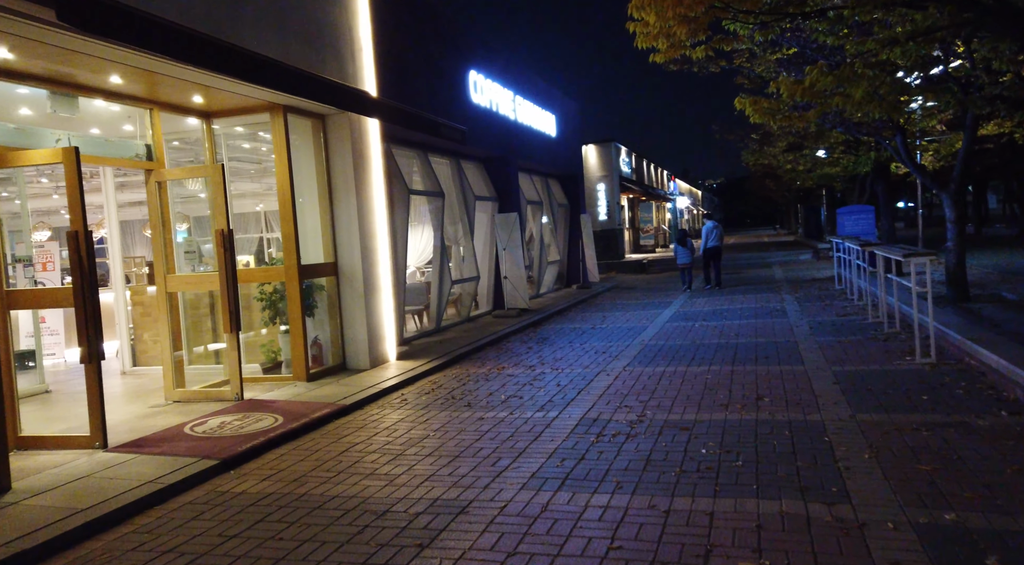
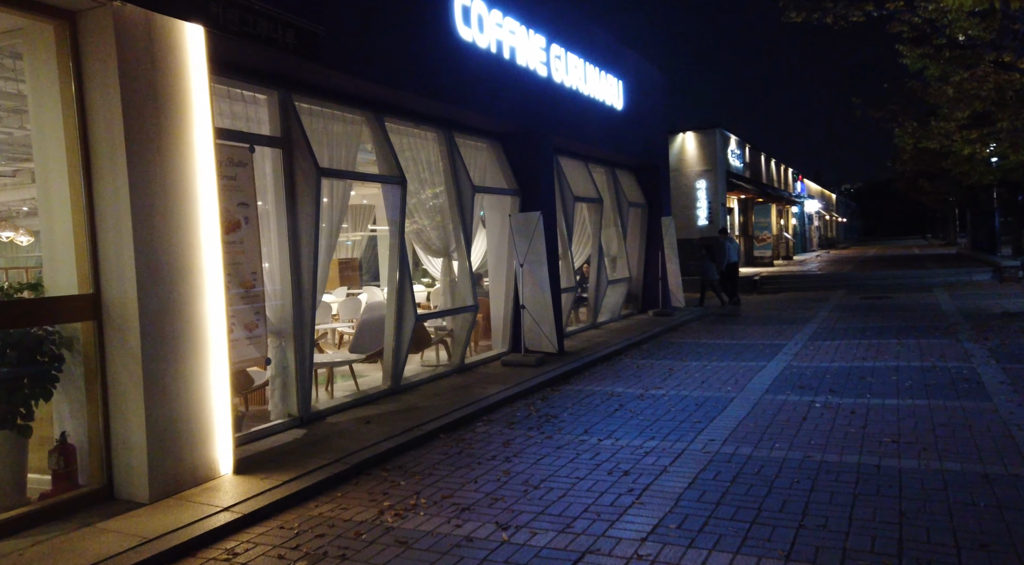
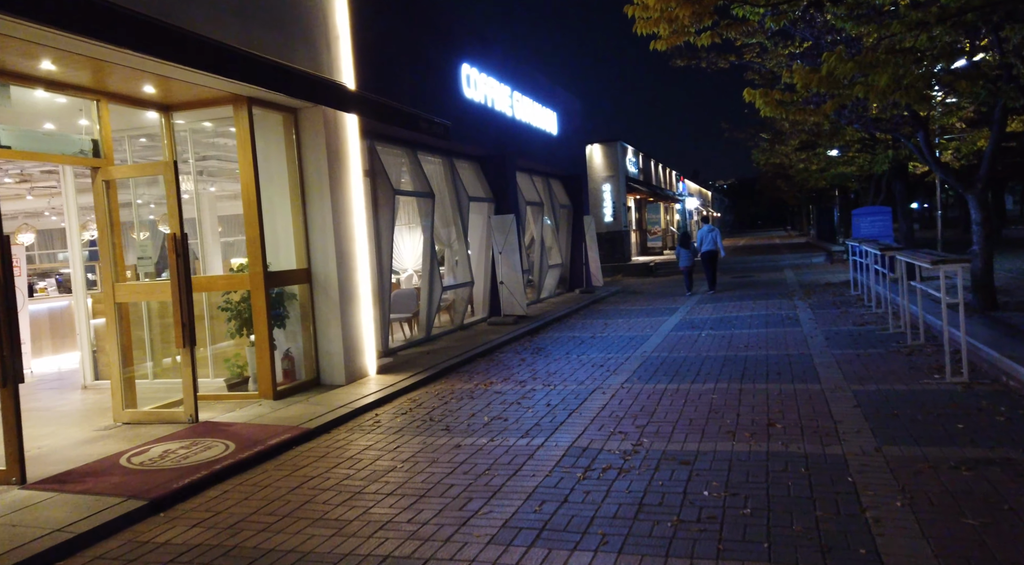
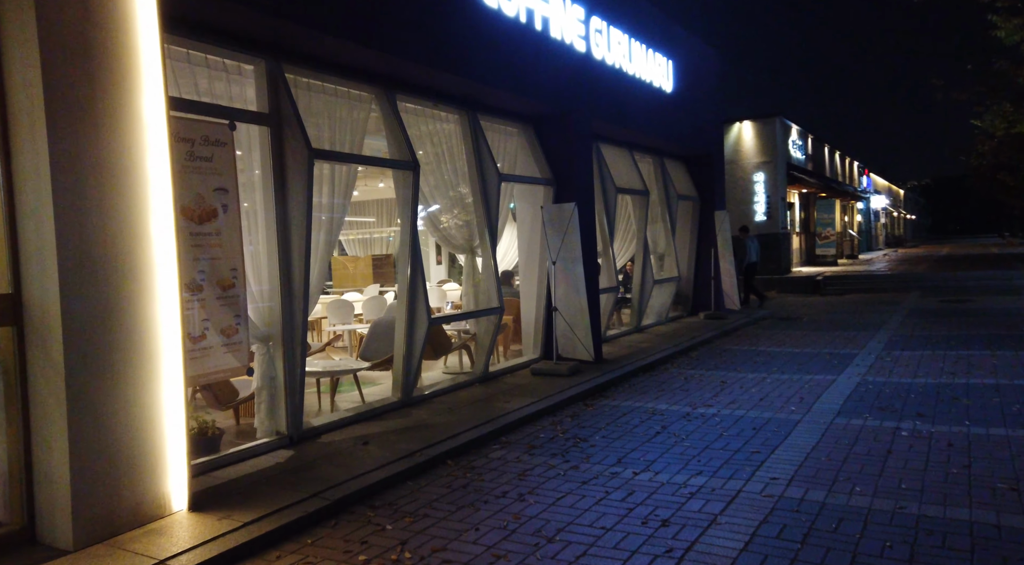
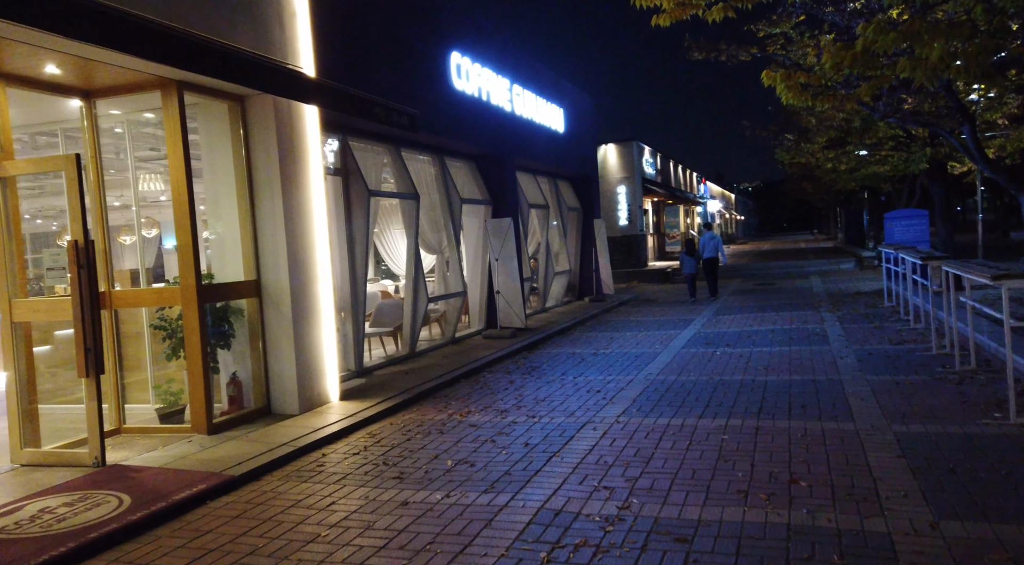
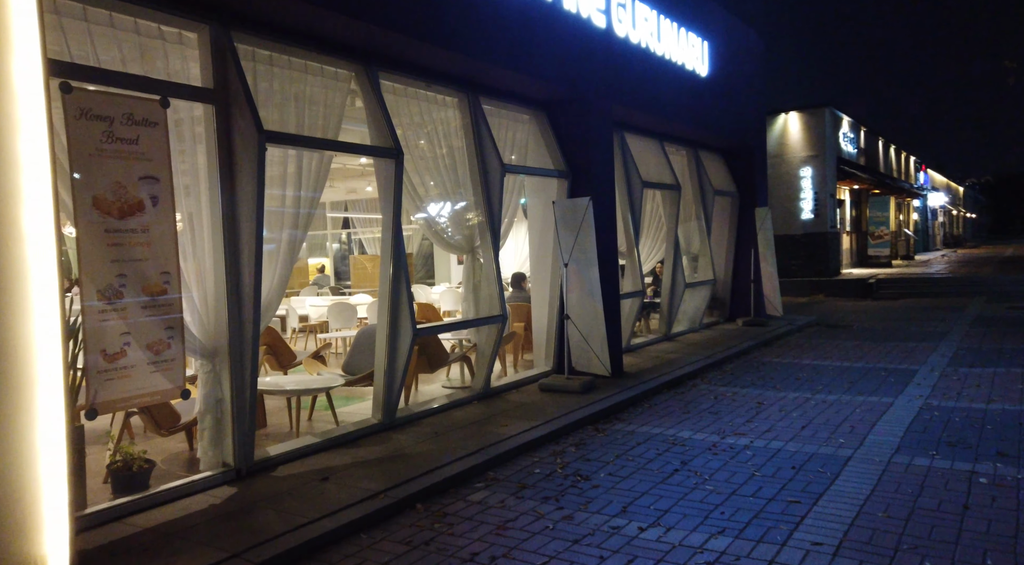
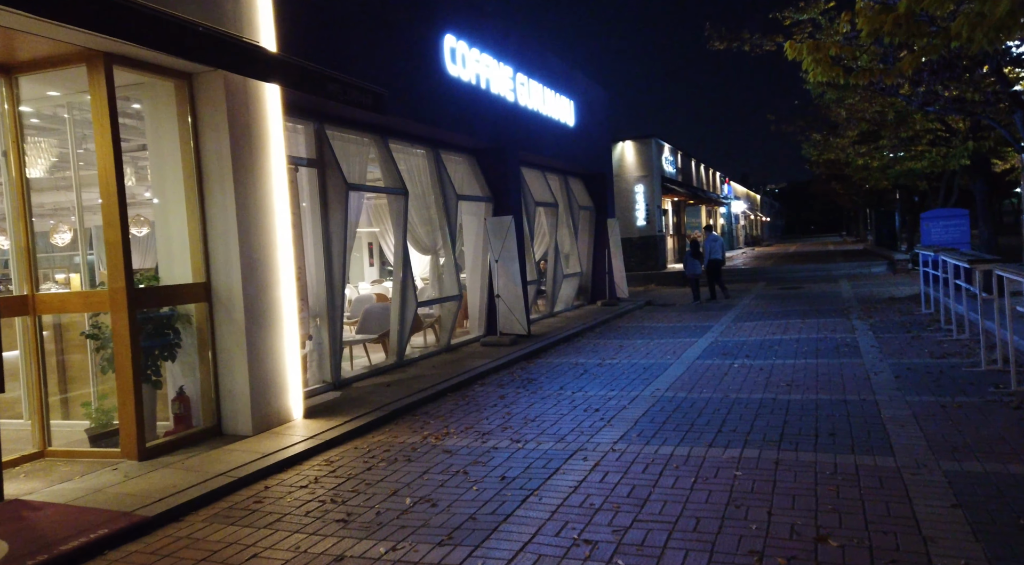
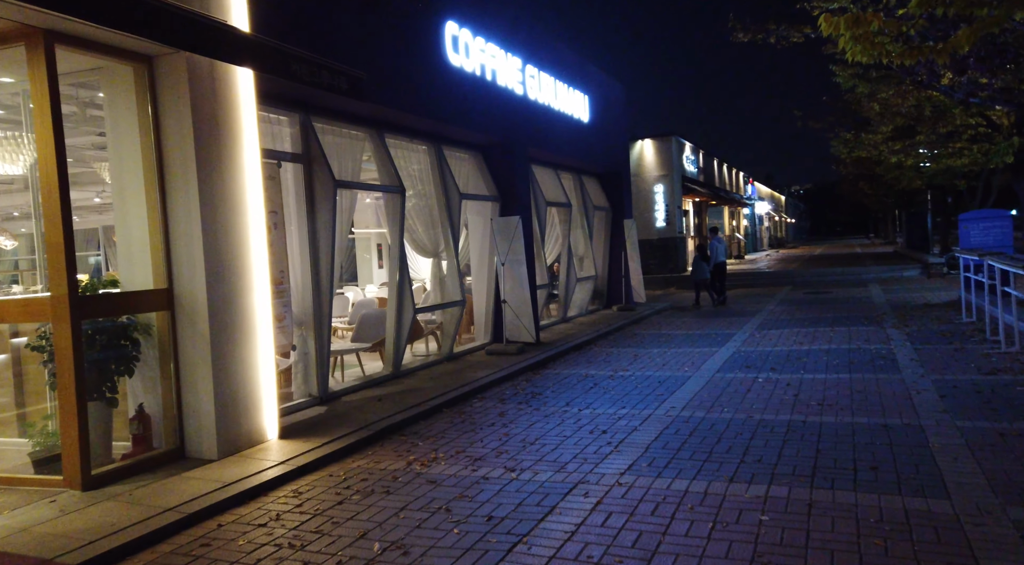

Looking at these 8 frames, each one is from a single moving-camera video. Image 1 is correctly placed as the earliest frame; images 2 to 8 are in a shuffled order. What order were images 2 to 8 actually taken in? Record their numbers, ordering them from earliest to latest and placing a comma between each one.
3, 5, 7, 8, 2, 4, 6
